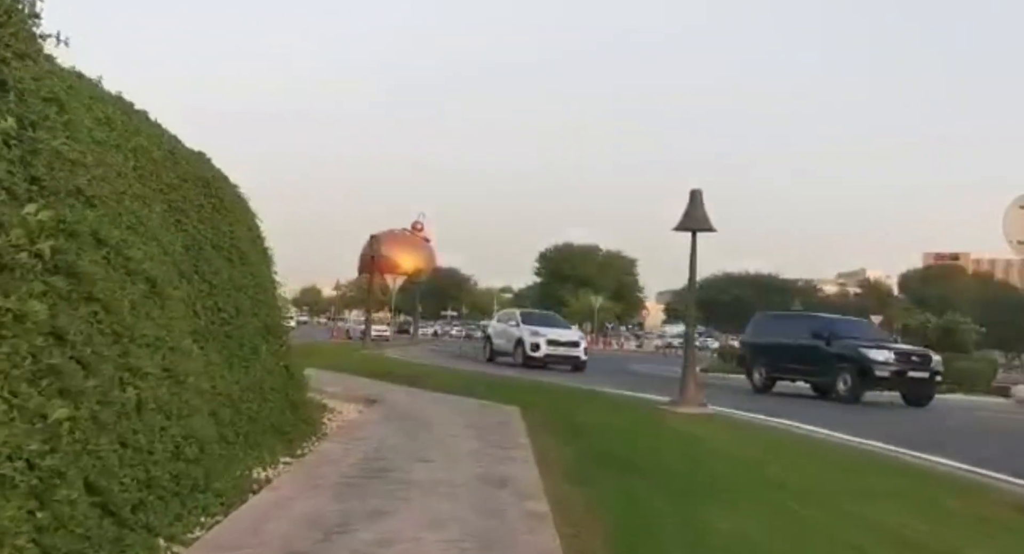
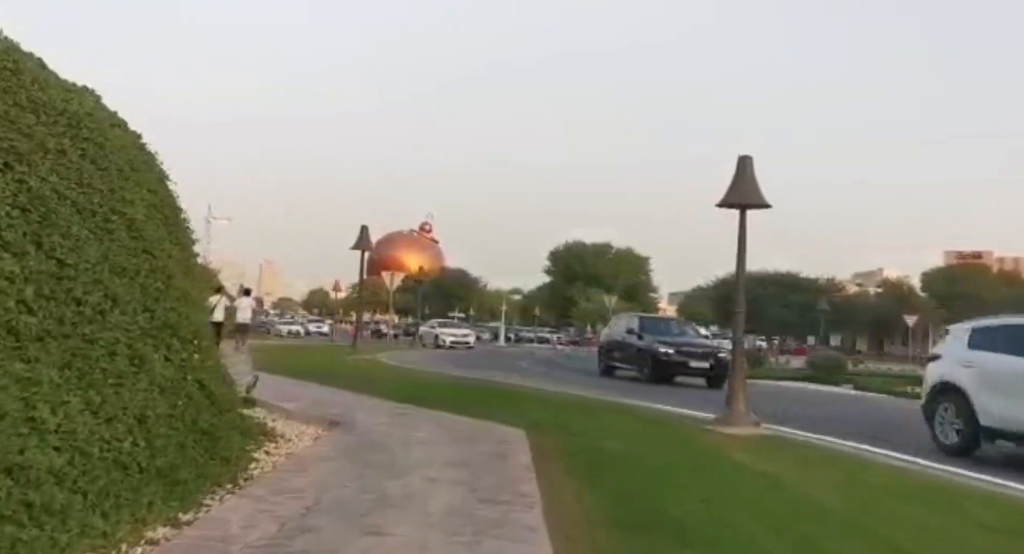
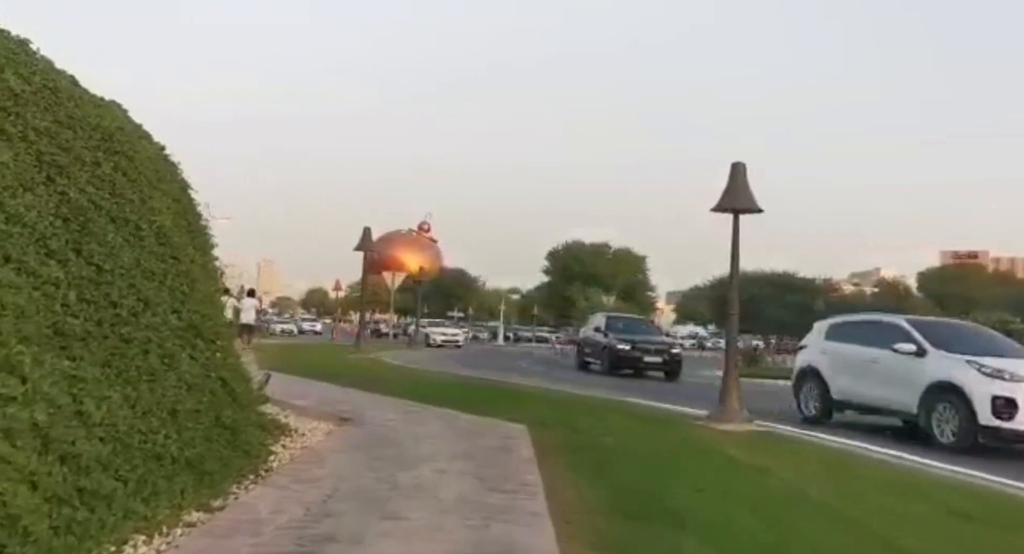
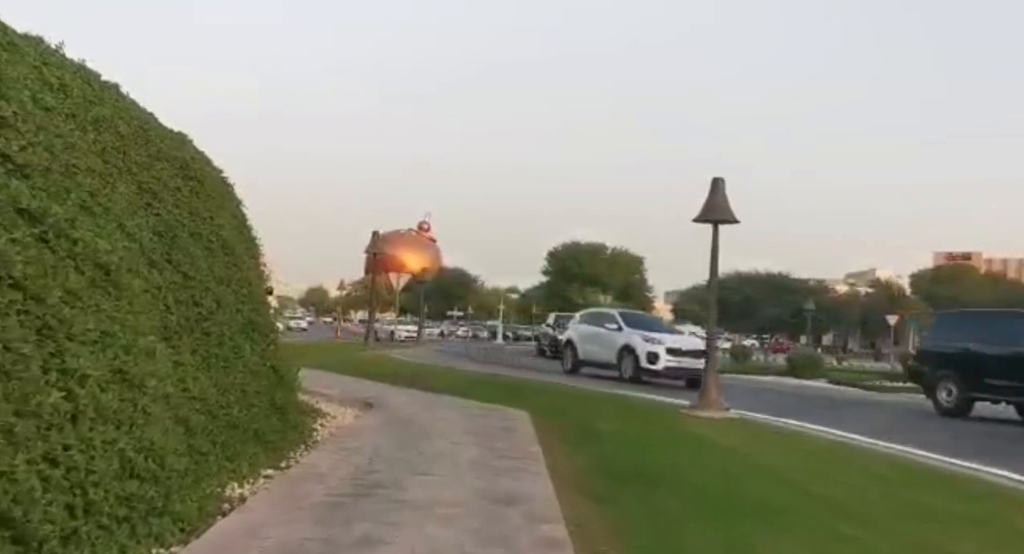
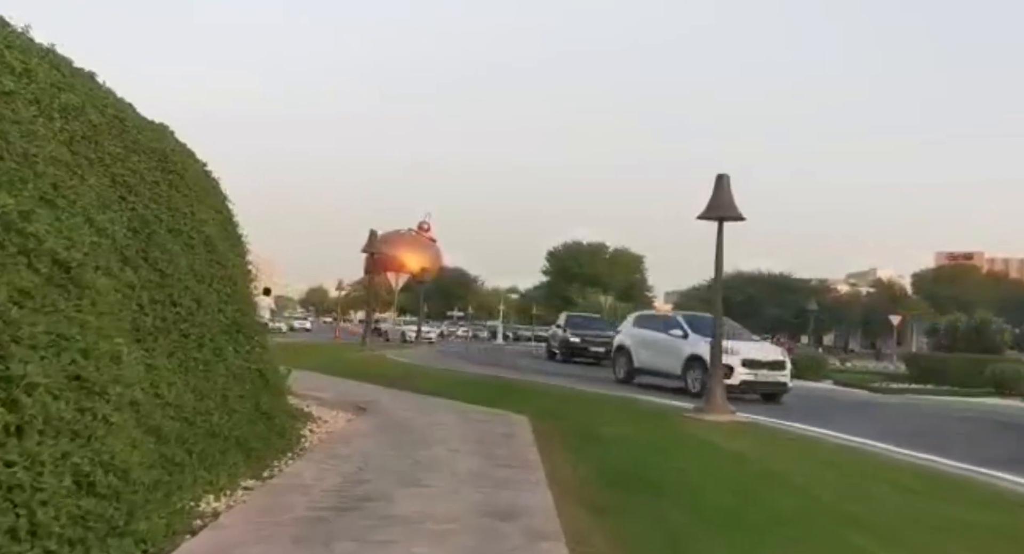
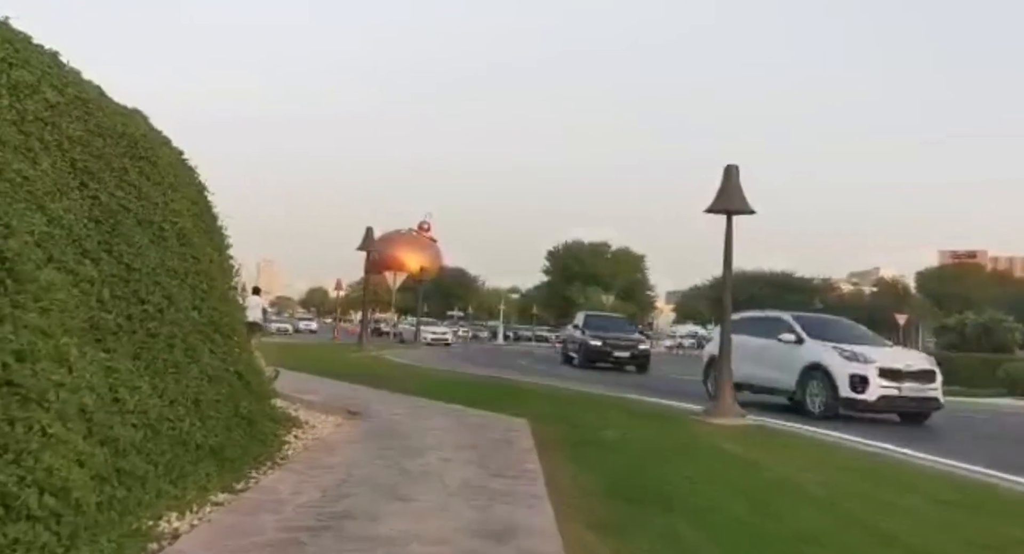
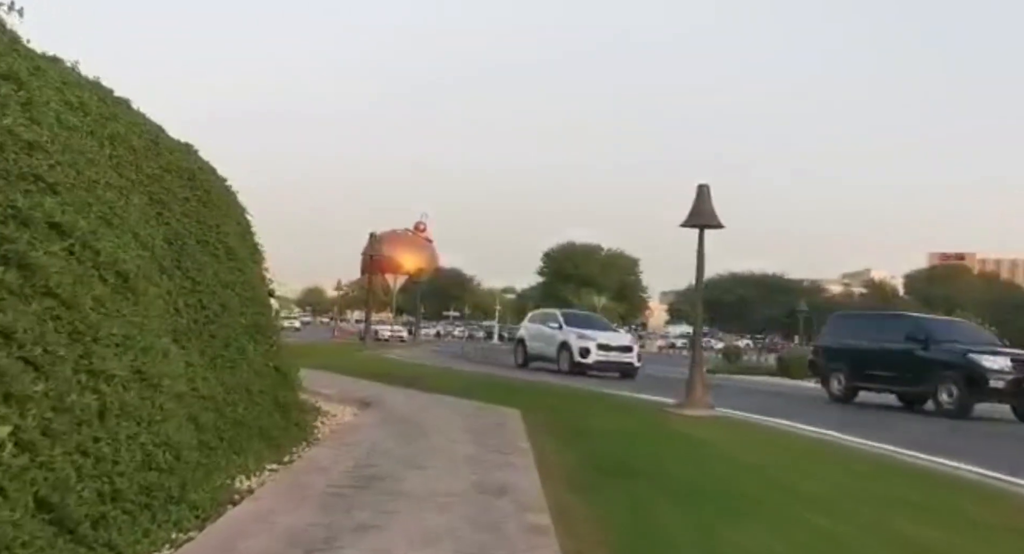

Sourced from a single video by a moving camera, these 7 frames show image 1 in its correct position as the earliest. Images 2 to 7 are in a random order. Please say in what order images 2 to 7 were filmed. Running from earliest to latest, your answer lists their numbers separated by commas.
7, 4, 5, 6, 3, 2
